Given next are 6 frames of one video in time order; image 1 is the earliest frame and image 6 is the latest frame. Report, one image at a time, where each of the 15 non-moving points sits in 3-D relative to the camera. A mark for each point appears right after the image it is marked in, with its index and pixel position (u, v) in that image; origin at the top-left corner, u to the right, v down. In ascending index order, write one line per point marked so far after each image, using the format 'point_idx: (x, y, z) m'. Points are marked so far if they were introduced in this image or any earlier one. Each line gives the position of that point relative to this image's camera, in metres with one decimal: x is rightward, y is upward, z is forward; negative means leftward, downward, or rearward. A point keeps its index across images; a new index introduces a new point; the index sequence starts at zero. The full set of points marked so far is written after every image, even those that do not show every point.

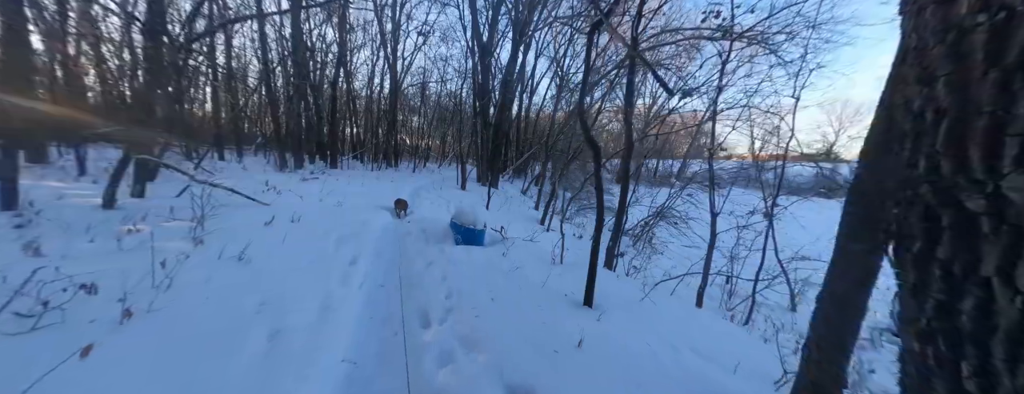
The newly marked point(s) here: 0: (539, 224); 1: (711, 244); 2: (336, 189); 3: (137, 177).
0: (+1.1, -1.1, +10.3) m
1: (+3.8, -0.9, +4.8) m
2: (-5.9, +0.3, +8.2) m
3: (-7.0, +0.4, +4.6) m
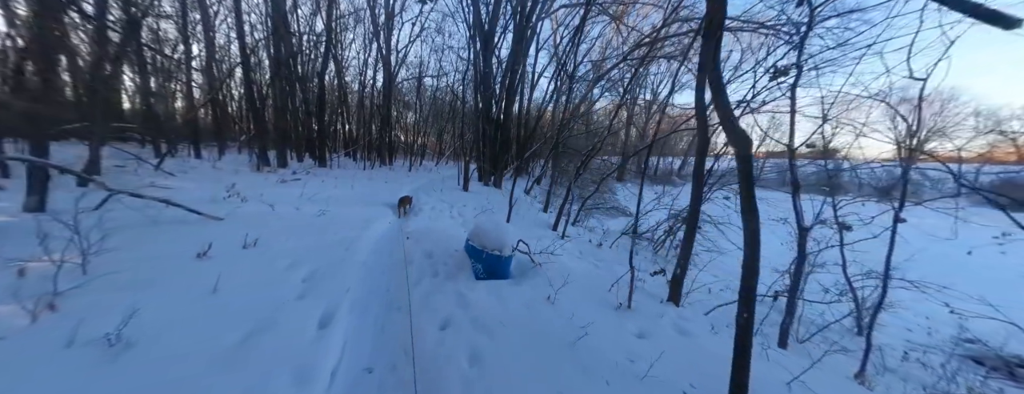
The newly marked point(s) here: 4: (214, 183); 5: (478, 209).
0: (+1.5, -1.2, +9.2) m
1: (+4.3, -1.1, +3.7) m
2: (-5.4, +0.1, +7.0) m
3: (-6.5, +0.2, +3.4) m
4: (-7.6, +0.3, +6.3) m
5: (-1.3, -0.4, +9.1) m
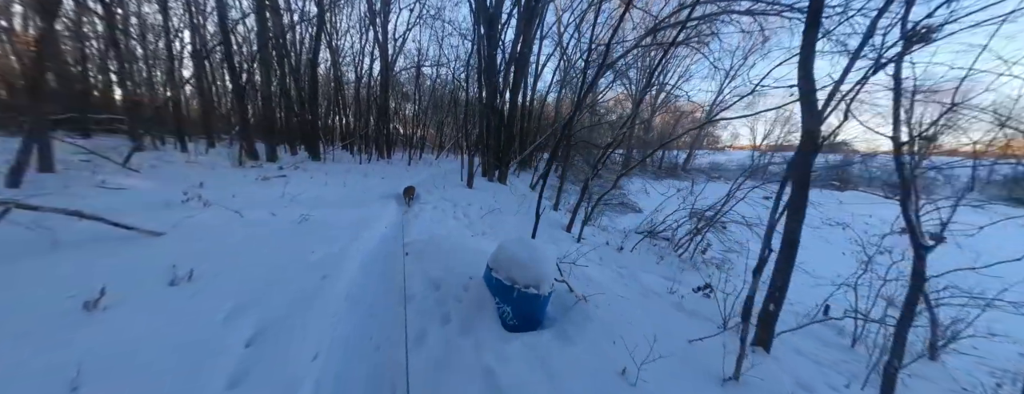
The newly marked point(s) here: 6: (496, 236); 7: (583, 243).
0: (+1.9, -1.2, +8.4) m
1: (+4.7, -1.2, +2.9) m
2: (-5.1, +0.1, +6.1) m
3: (-6.2, +0.1, +2.5) m
4: (-7.2, +0.3, +5.4) m
5: (-1.0, -0.4, +8.3) m
6: (-0.4, -1.0, +6.6) m
7: (+2.2, -1.5, +7.6) m
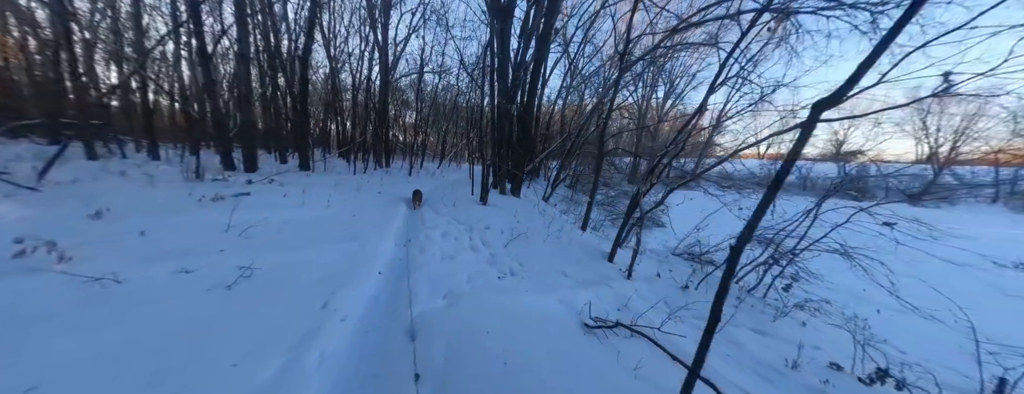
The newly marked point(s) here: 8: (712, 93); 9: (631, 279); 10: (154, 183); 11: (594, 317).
0: (+2.7, -1.8, +6.7) m
1: (+5.5, -1.6, +1.2) m
2: (-4.3, -0.4, +4.3) m
3: (-5.3, -0.3, +0.7) m
4: (-6.4, -0.1, +3.7) m
5: (-0.2, -0.9, +6.5) m
6: (+0.4, -1.6, +4.9) m
7: (+3.0, -2.0, +5.9) m
8: (+5.0, +2.6, +6.2) m
9: (+2.9, -2.0, +6.1) m
10: (-8.0, +0.3, +5.5) m
11: (+1.3, -1.9, +3.9) m
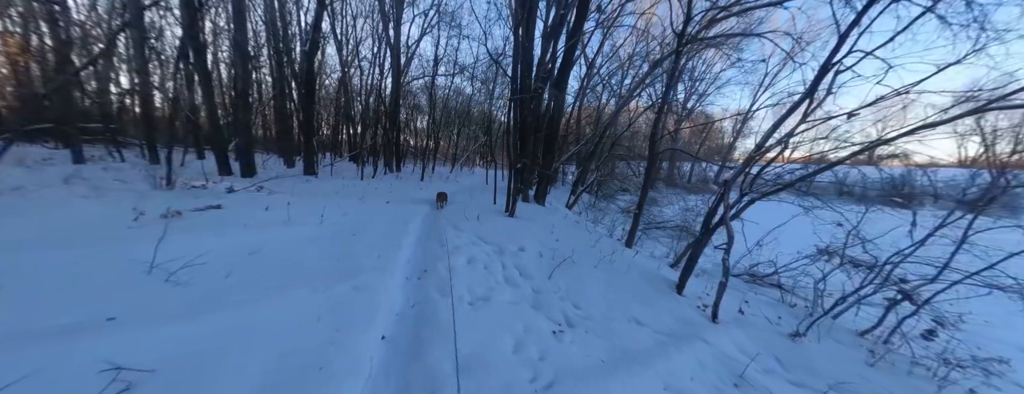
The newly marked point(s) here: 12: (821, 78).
0: (+3.5, -2.0, +5.1) m
1: (+6.2, -1.8, -0.5) m
2: (-3.5, -0.6, +3.0) m
3: (-4.7, -0.5, -0.5) m
4: (-5.6, -0.4, +2.5) m
5: (+0.7, -1.2, +5.1) m
6: (+1.2, -1.8, +3.4) m
7: (+3.8, -2.3, +4.3) m
8: (+5.9, +2.3, +4.7) m
9: (+3.8, -2.3, +4.5) m
10: (-7.2, +0.1, +4.3) m
11: (+2.0, -2.1, +2.4) m
12: (+5.8, +2.3, +4.7) m
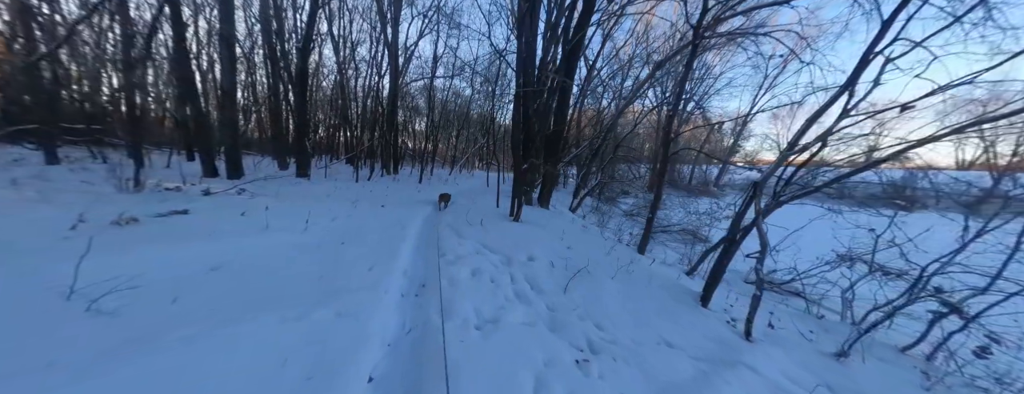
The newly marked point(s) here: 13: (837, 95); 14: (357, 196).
0: (+3.7, -2.1, +4.6) m
1: (+6.4, -1.8, -0.9) m
2: (-3.3, -0.7, +2.5) m
3: (-4.5, -0.5, -1.1) m
4: (-5.5, -0.4, +1.9) m
5: (+0.8, -1.3, +4.6) m
6: (+1.3, -1.9, +2.9) m
7: (+4.0, -2.3, +3.8) m
8: (+6.0, +2.2, +4.2) m
9: (+3.9, -2.3, +4.0) m
10: (-7.0, 0.0, +3.8) m
11: (+2.2, -2.1, +1.9) m
12: (+6.0, +2.2, +4.2) m
13: (+5.7, +1.8, +4.3) m
14: (-4.9, 0.0, +7.9) m
